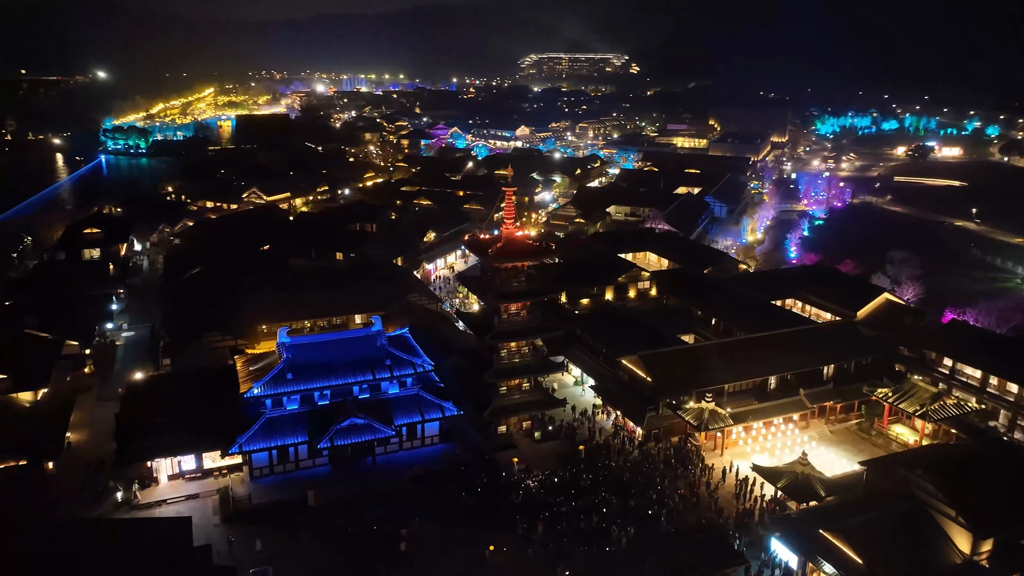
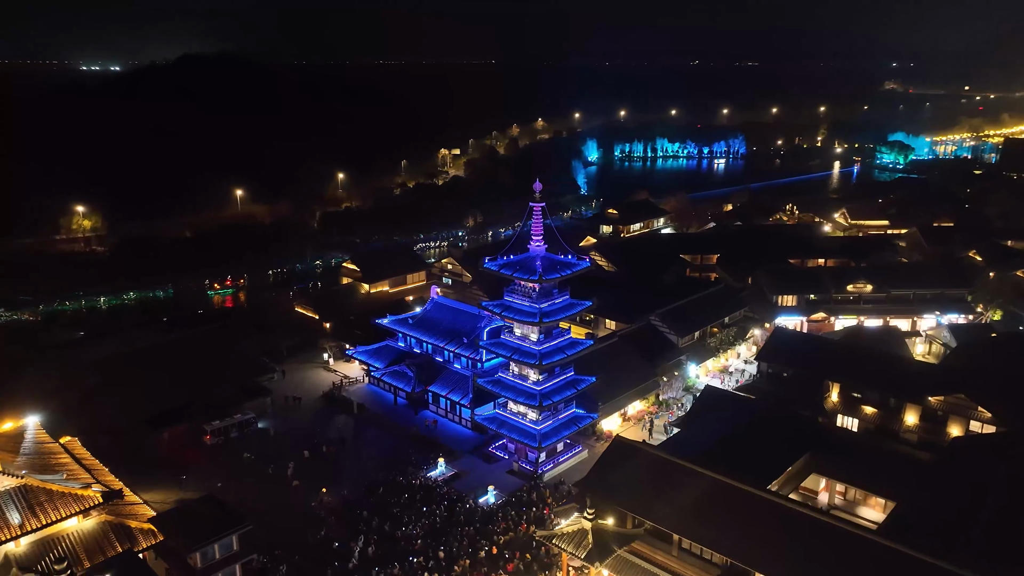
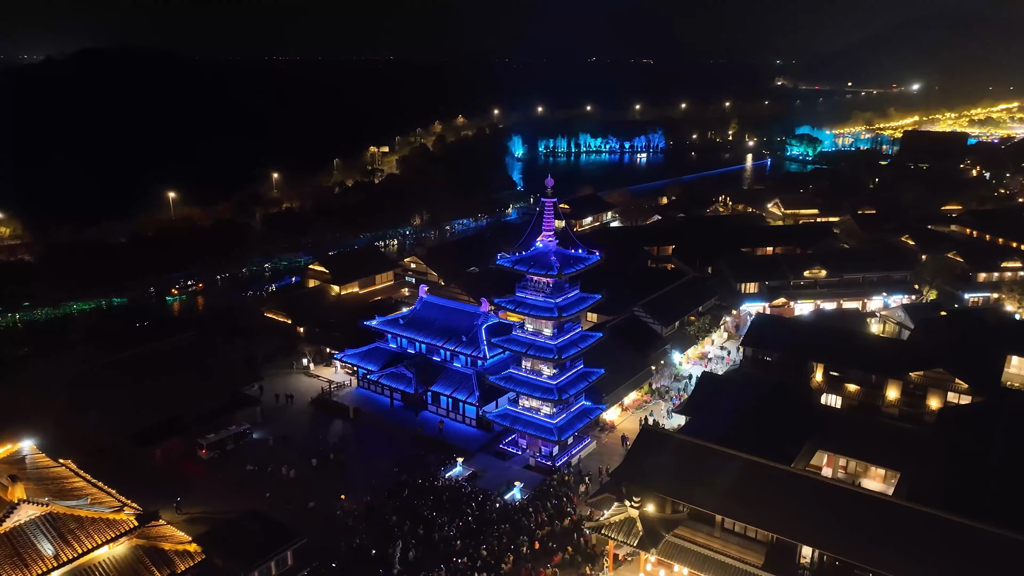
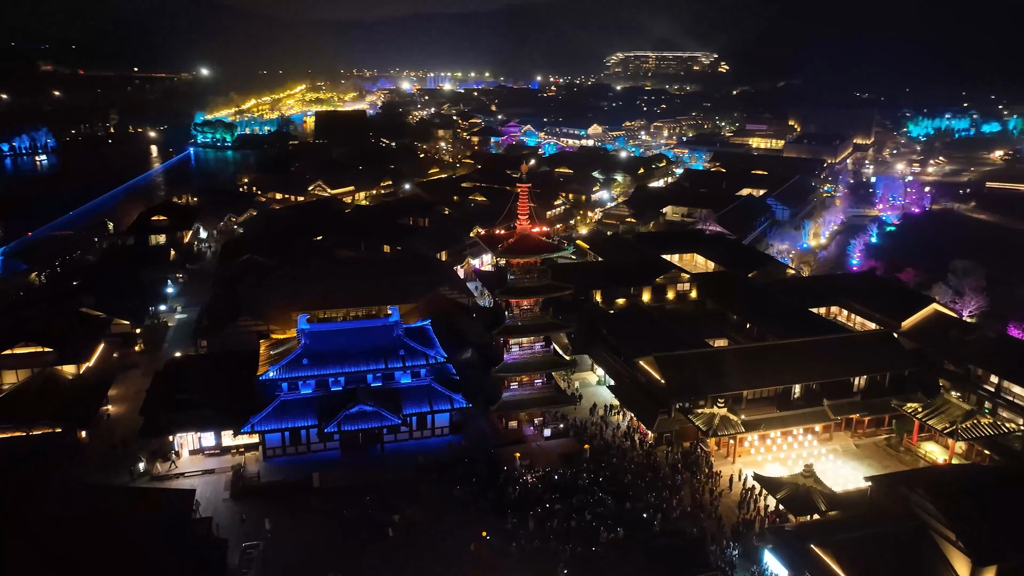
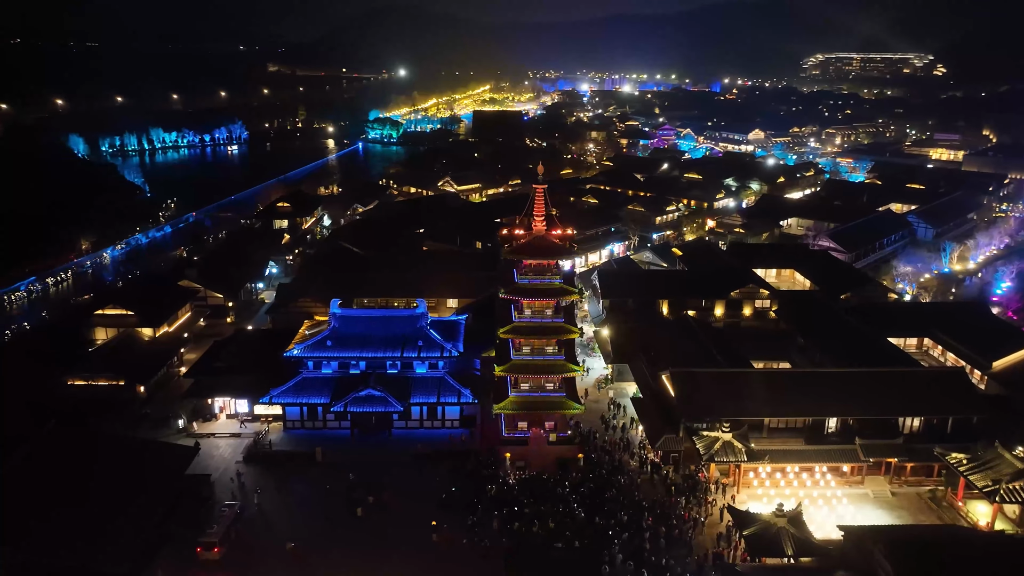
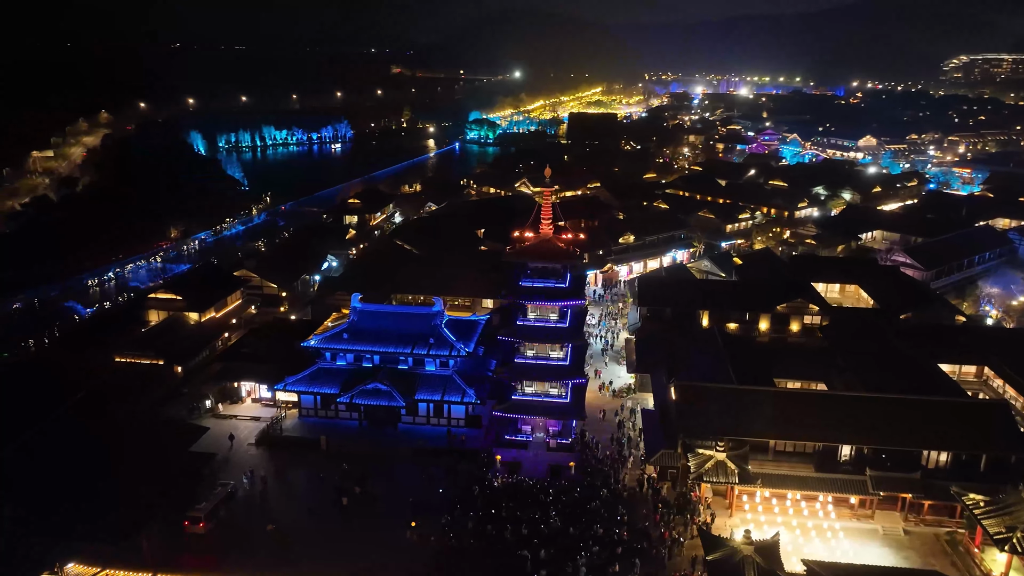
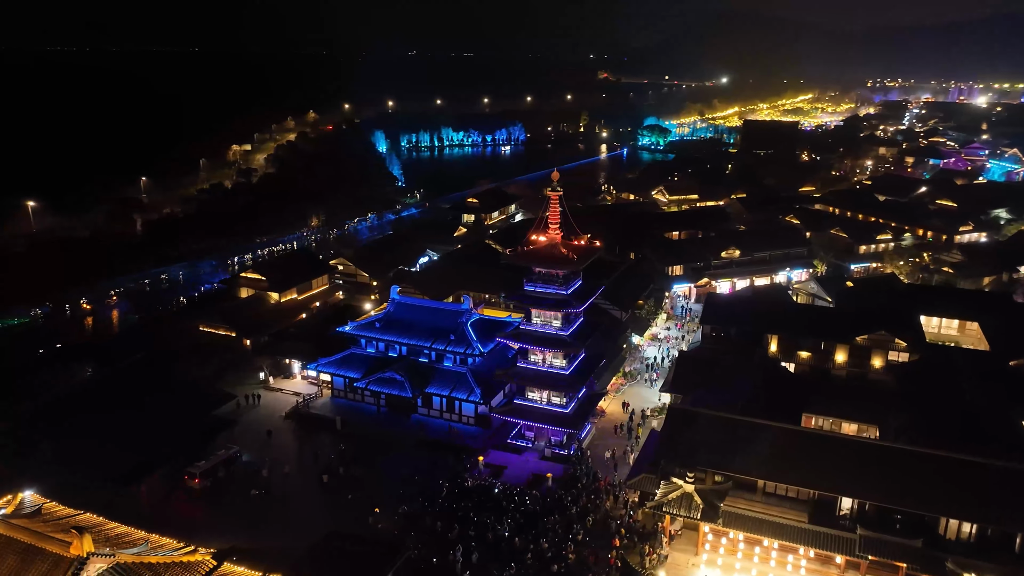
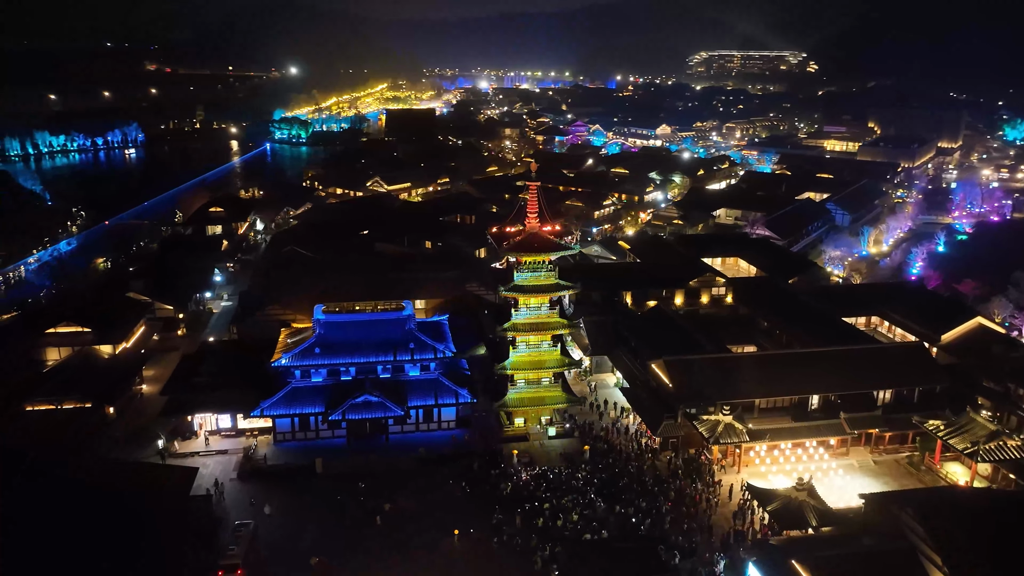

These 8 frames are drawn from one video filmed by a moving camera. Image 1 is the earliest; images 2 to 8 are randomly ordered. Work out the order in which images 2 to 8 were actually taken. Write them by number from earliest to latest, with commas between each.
4, 8, 5, 6, 7, 3, 2
